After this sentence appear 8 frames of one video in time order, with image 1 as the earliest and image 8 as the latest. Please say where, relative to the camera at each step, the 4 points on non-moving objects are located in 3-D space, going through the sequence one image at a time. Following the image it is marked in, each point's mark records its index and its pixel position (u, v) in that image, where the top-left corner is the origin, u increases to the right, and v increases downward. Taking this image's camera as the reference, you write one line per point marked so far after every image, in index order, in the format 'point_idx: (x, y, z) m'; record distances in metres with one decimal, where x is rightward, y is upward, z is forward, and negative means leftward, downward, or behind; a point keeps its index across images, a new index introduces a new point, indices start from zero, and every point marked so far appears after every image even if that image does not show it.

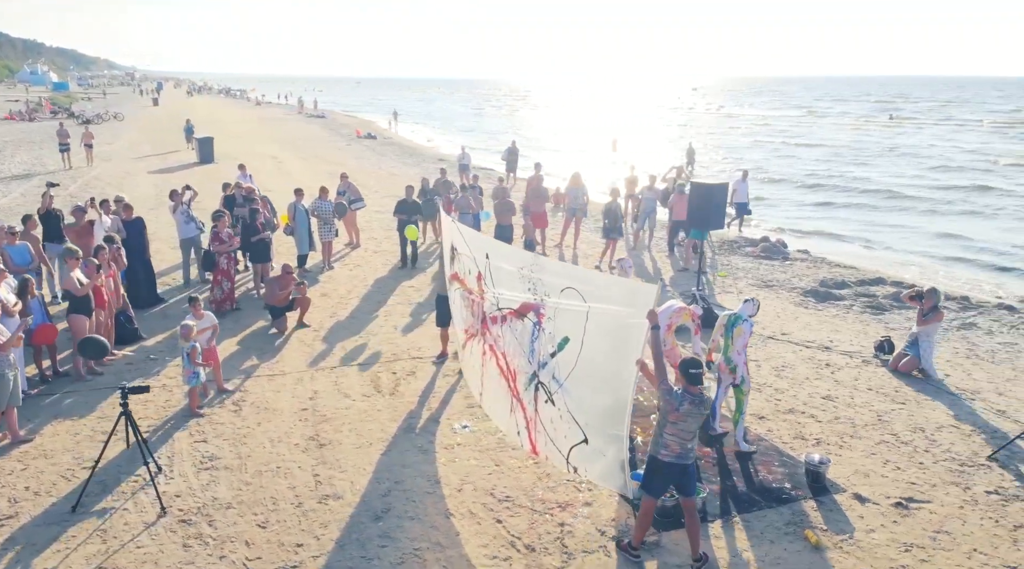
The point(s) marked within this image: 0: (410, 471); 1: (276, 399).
0: (-0.8, -1.5, +6.5) m
1: (-2.4, -1.1, +8.0) m
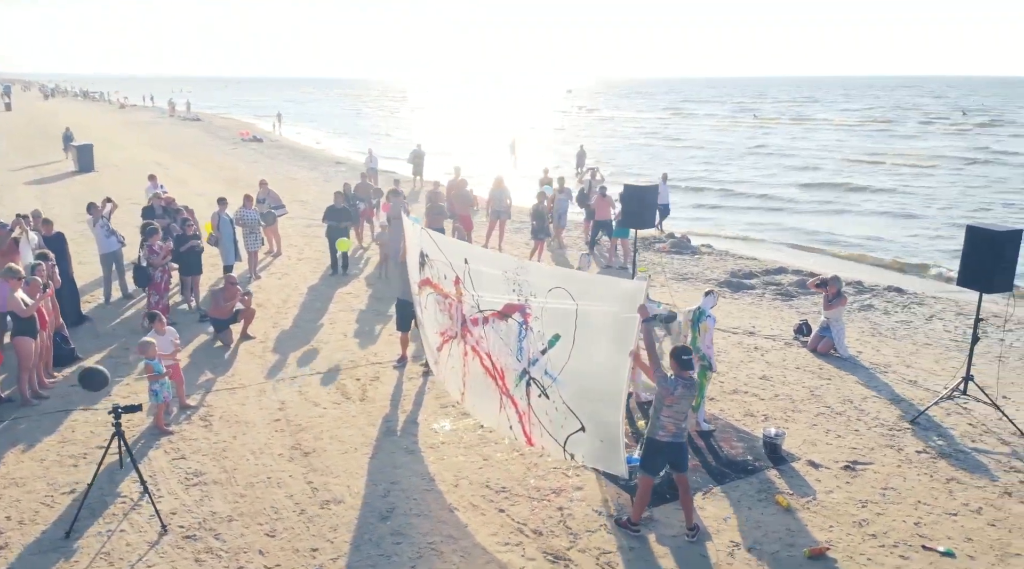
0: (-0.9, -1.6, +6.7) m
1: (-2.7, -1.3, +7.9) m
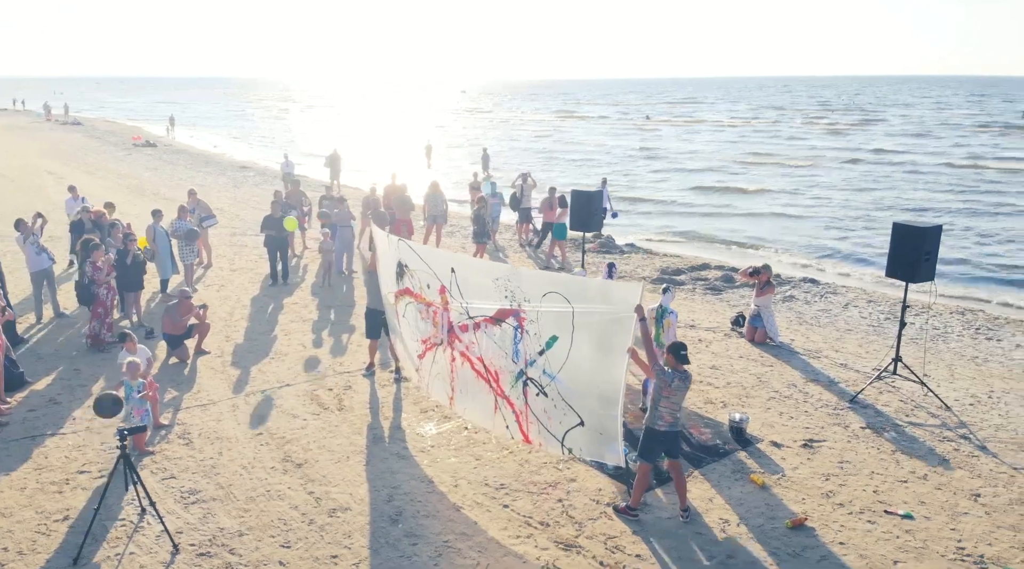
0: (-1.0, -1.7, +6.9) m
1: (-2.9, -1.4, +7.9) m
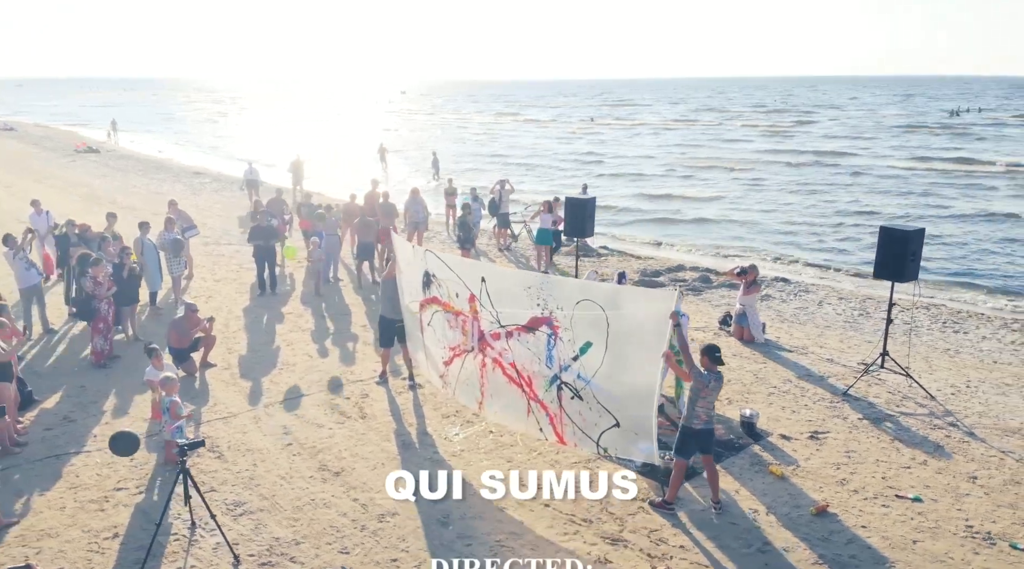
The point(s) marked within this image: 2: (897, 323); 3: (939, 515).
0: (-0.7, -1.8, +7.1) m
1: (-2.7, -1.5, +7.9) m
2: (+5.9, -0.6, +12.0) m
3: (+3.6, -1.9, +6.6) m
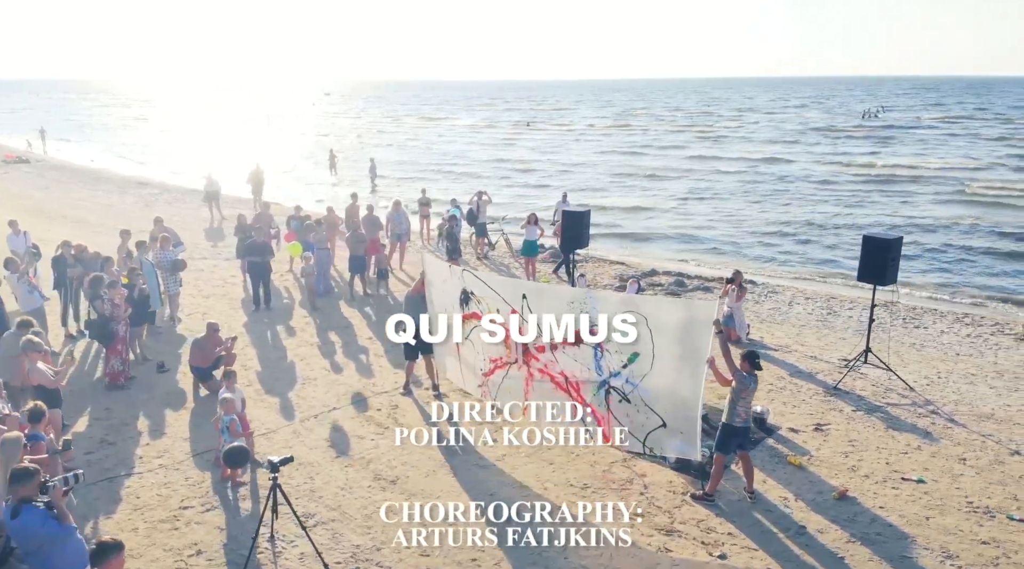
0: (-0.2, -1.9, +7.5) m
1: (-2.3, -1.8, +8.2) m
2: (+5.9, -0.6, +13.1) m
3: (+4.1, -2.0, +7.5) m
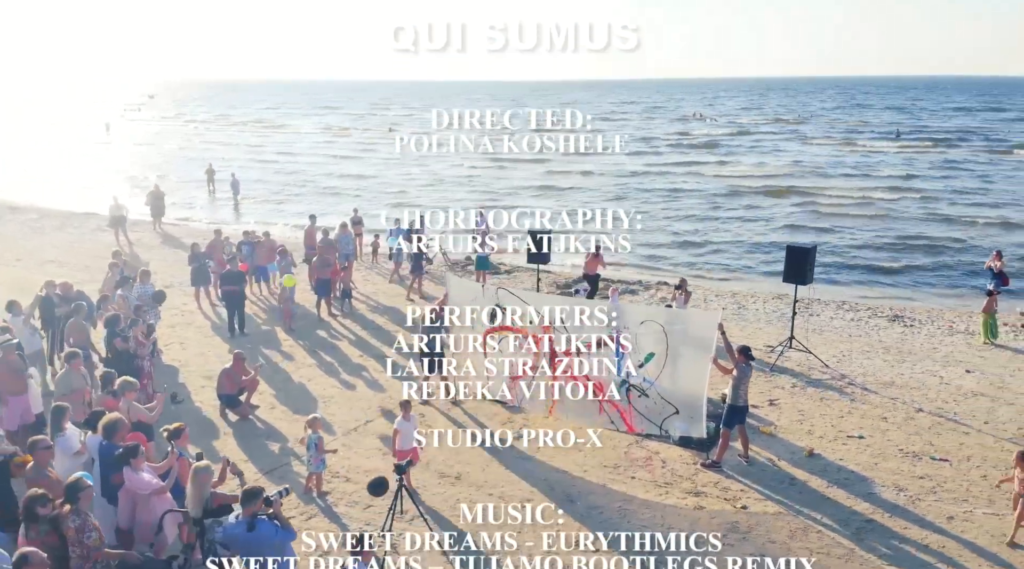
0: (+0.3, -2.2, +9.0) m
1: (-1.8, -2.1, +9.2) m
2: (+5.1, -0.5, +15.6) m
3: (+4.6, -2.0, +9.8) m
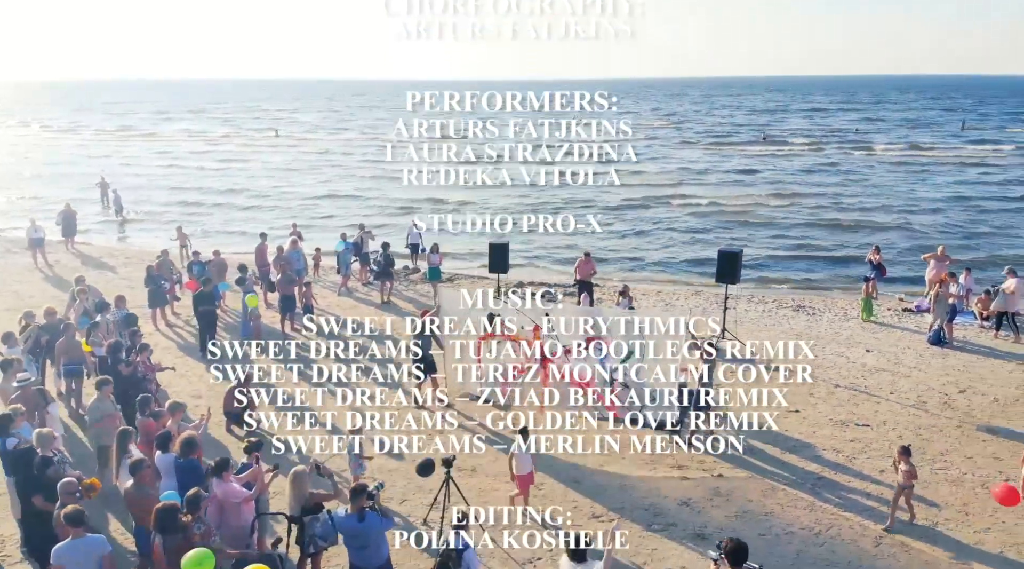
0: (+0.4, -2.3, +10.3) m
1: (-1.8, -2.3, +10.2) m
2: (+4.1, -0.5, +17.5) m
3: (+4.5, -2.0, +11.7) m
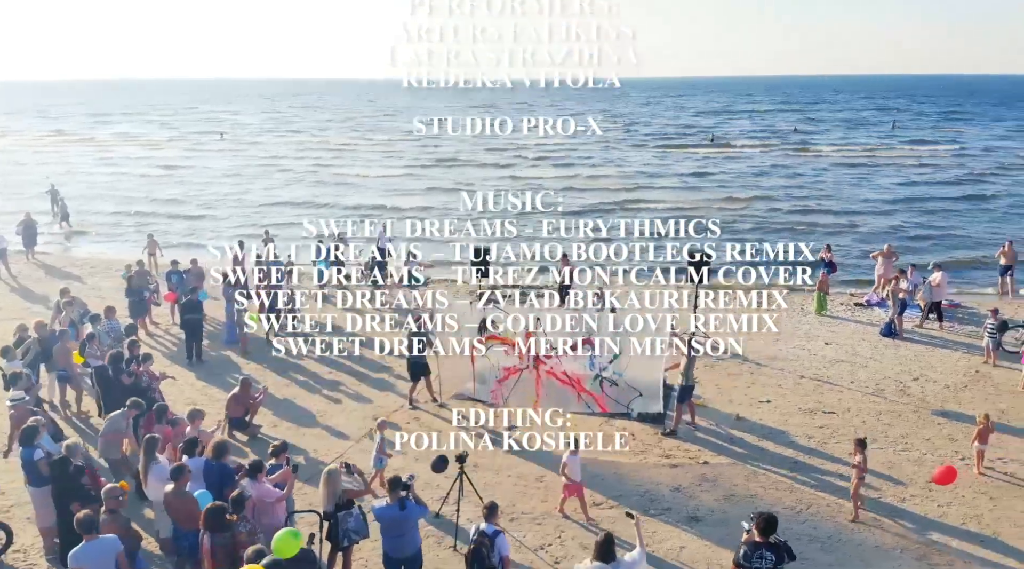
0: (+0.4, -2.4, +10.9) m
1: (-1.8, -2.4, +10.6) m
2: (+3.5, -0.5, +18.4) m
3: (+4.3, -2.0, +12.6) m
